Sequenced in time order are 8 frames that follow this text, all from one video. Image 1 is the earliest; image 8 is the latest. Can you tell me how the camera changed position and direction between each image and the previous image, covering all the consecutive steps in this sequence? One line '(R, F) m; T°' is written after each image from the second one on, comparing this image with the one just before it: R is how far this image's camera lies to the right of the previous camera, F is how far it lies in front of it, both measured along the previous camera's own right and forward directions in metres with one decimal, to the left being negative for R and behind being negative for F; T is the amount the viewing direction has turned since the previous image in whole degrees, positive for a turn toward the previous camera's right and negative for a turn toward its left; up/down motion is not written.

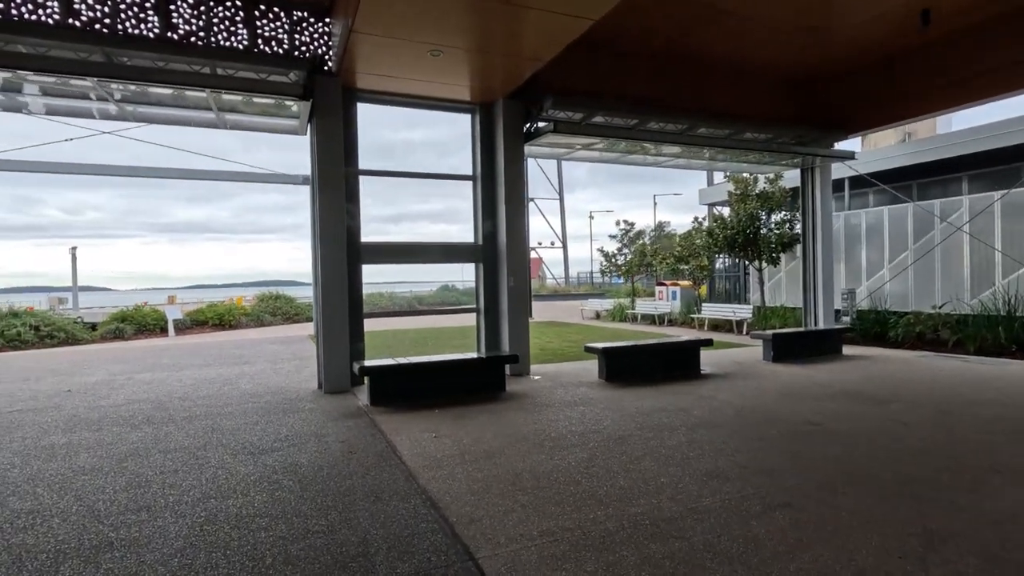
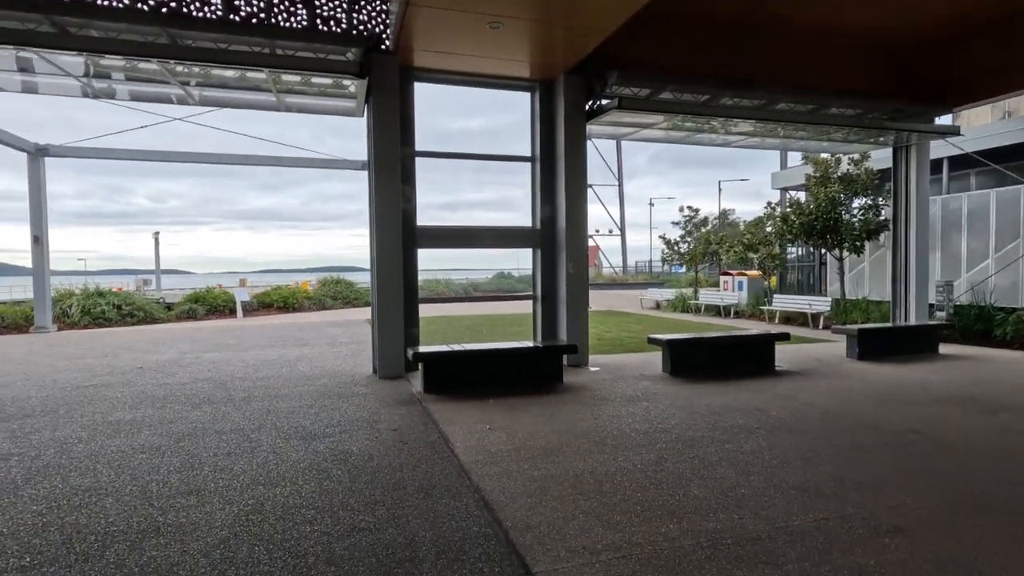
(0.0, +0.3) m; -6°
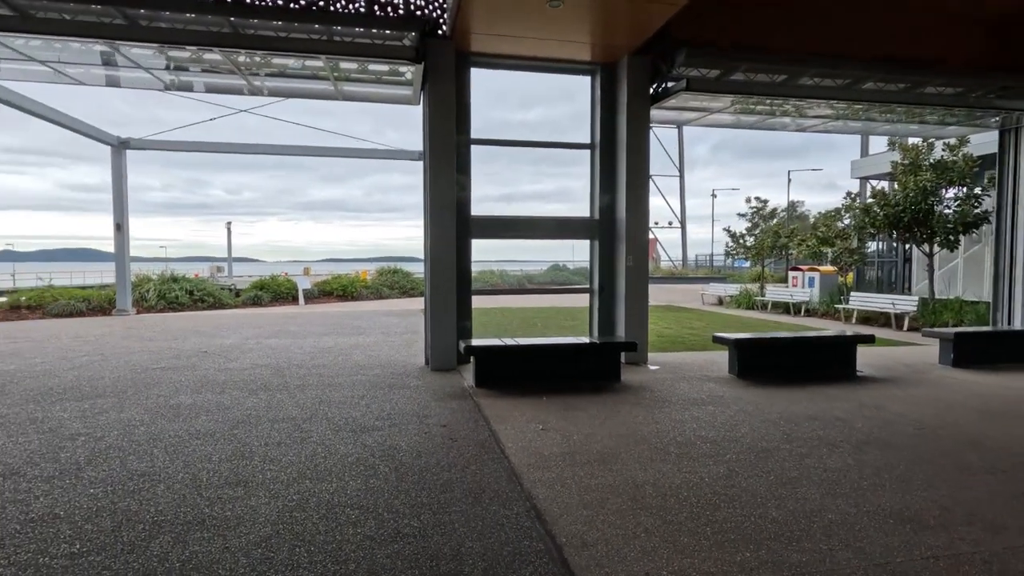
(0.0, +0.2) m; -6°
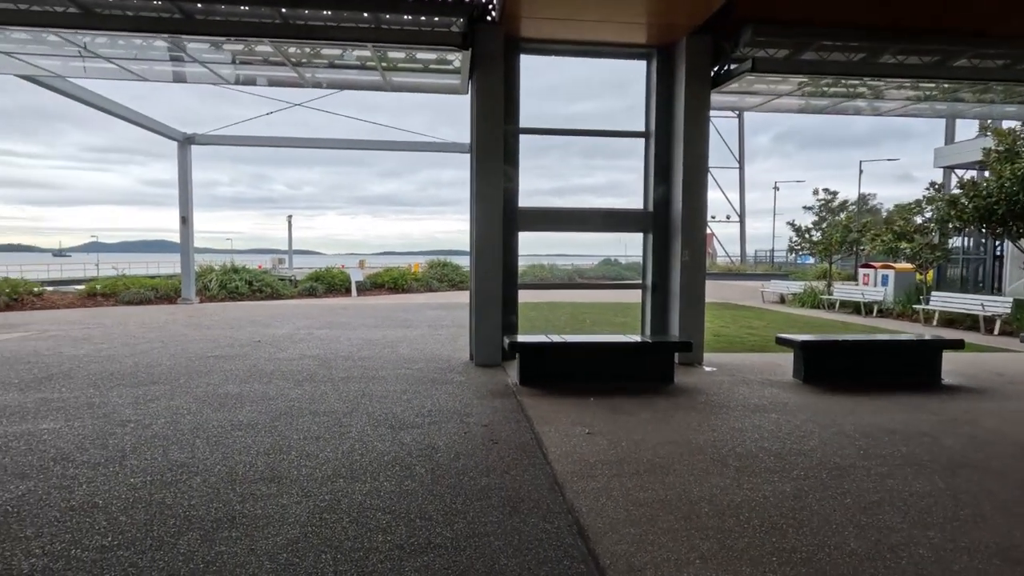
(0.0, +0.2) m; -5°
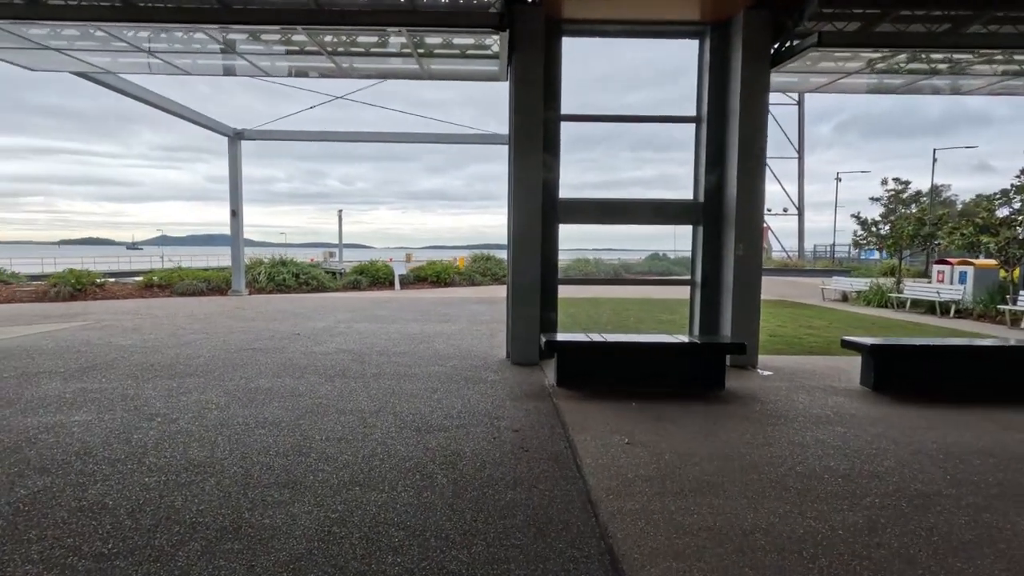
(+0.1, +0.3) m; -5°
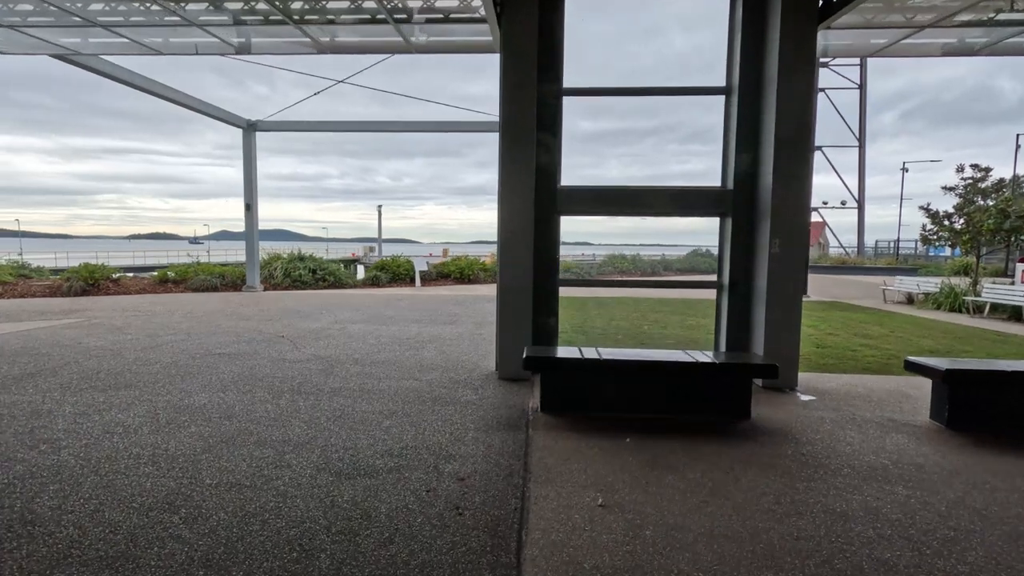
(+0.5, +0.9) m; -5°
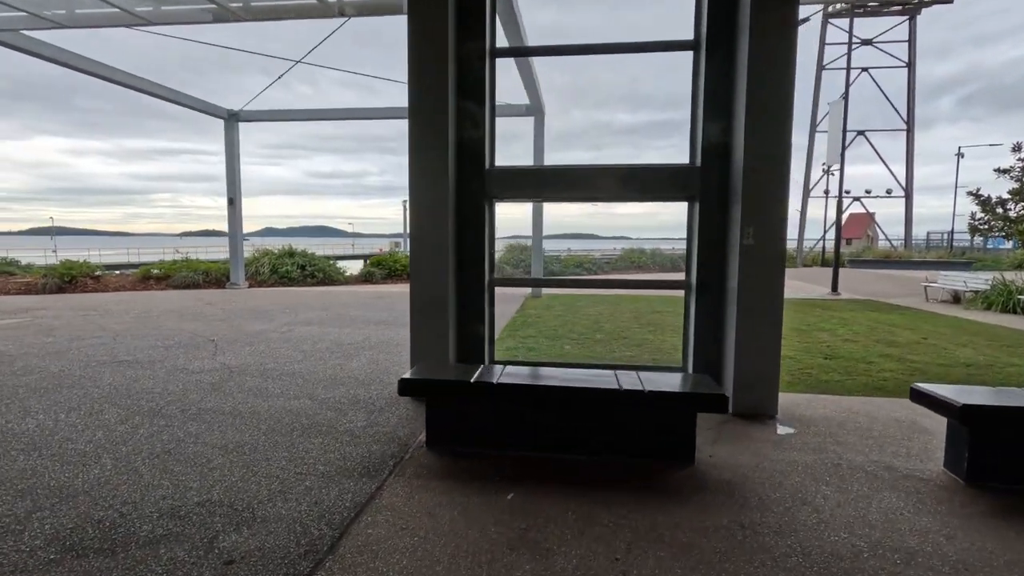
(+1.0, +0.9) m; -4°
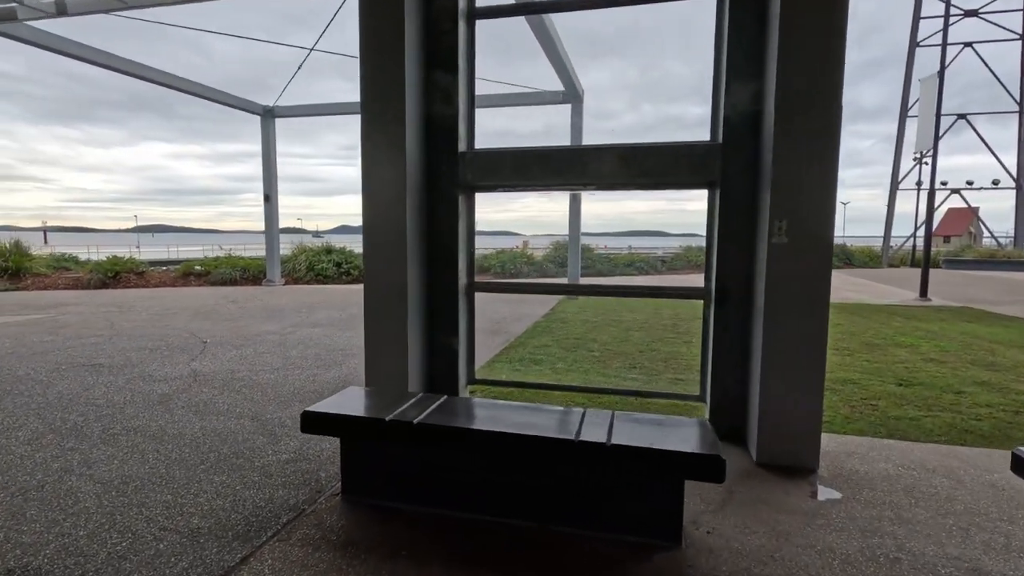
(+0.6, +0.8) m; -7°
